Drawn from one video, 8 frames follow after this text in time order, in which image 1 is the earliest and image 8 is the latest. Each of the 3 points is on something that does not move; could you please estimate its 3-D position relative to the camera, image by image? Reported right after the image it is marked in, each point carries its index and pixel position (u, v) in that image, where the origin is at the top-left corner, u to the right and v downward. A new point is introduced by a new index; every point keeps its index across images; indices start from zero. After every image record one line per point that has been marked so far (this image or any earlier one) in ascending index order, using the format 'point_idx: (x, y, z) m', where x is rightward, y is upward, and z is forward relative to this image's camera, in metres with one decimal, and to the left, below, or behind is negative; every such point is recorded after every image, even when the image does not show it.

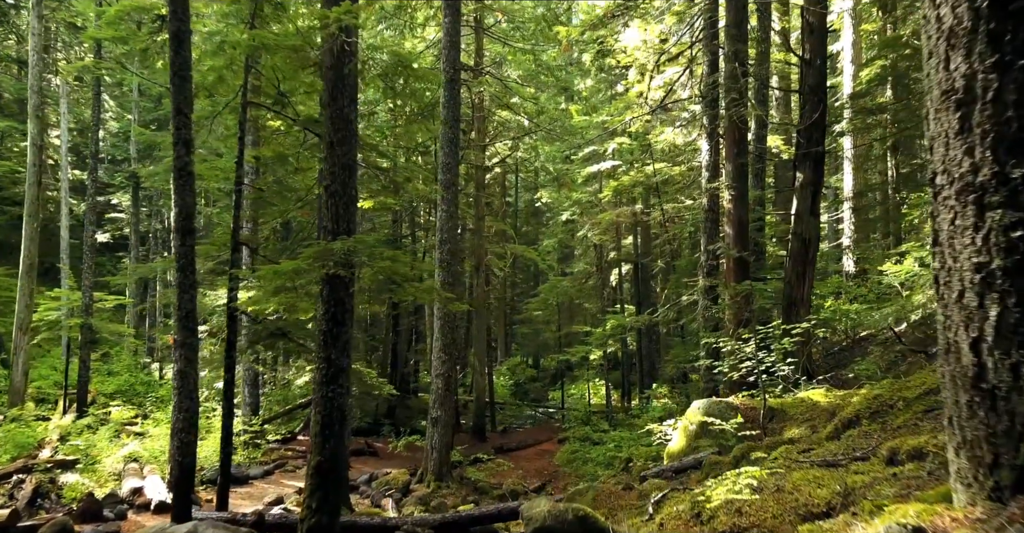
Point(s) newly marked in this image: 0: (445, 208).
0: (-1.4, +1.2, +17.4) m
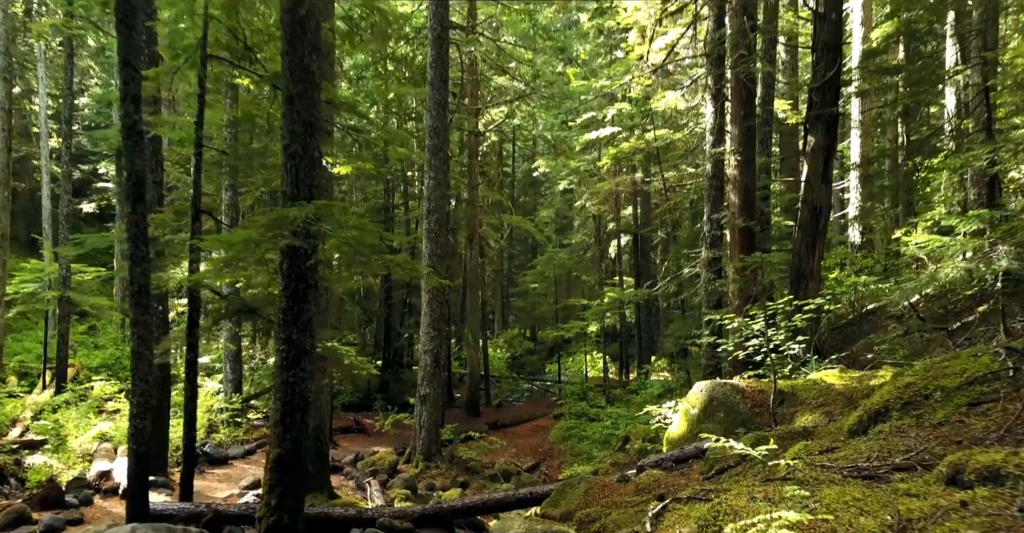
0: (-1.6, +1.8, +16.5) m
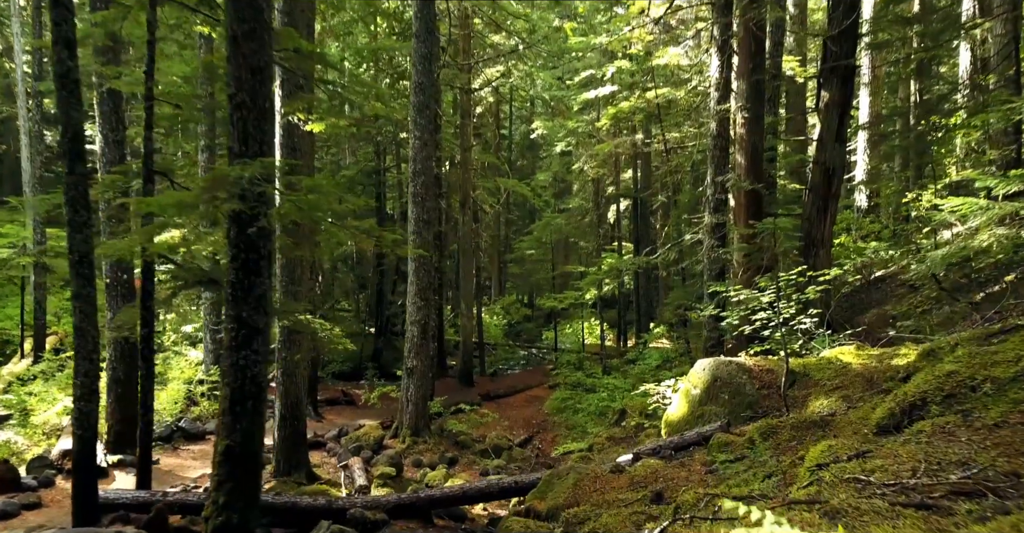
0: (-1.7, +2.4, +15.5) m
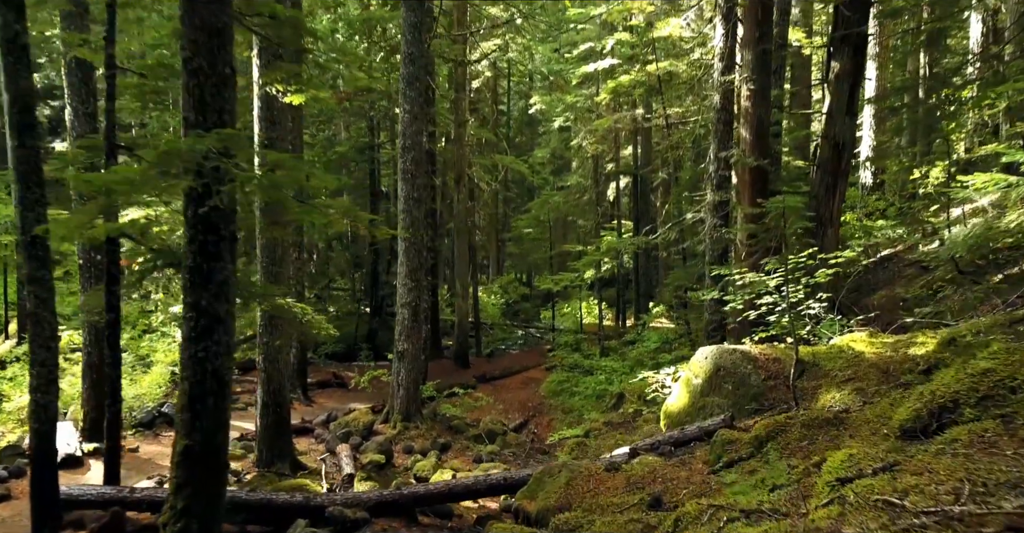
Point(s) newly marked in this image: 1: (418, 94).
0: (-1.8, +2.8, +14.9) m
1: (-1.7, +3.1, +14.8) m
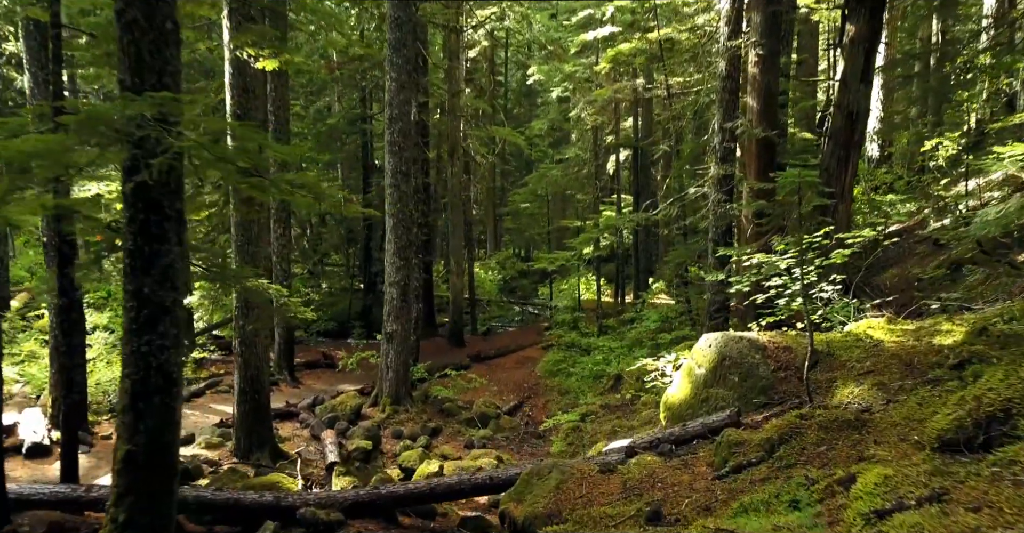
0: (-1.9, +3.2, +14.1) m
1: (-1.8, +3.4, +14.0) m
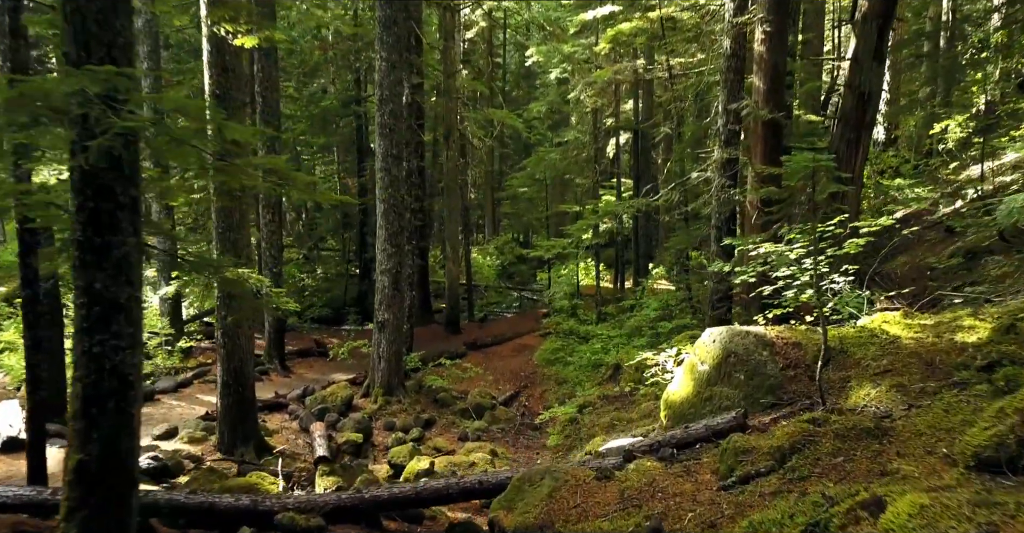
0: (-2.0, +3.4, +13.6) m
1: (-1.8, +3.7, +13.5) m
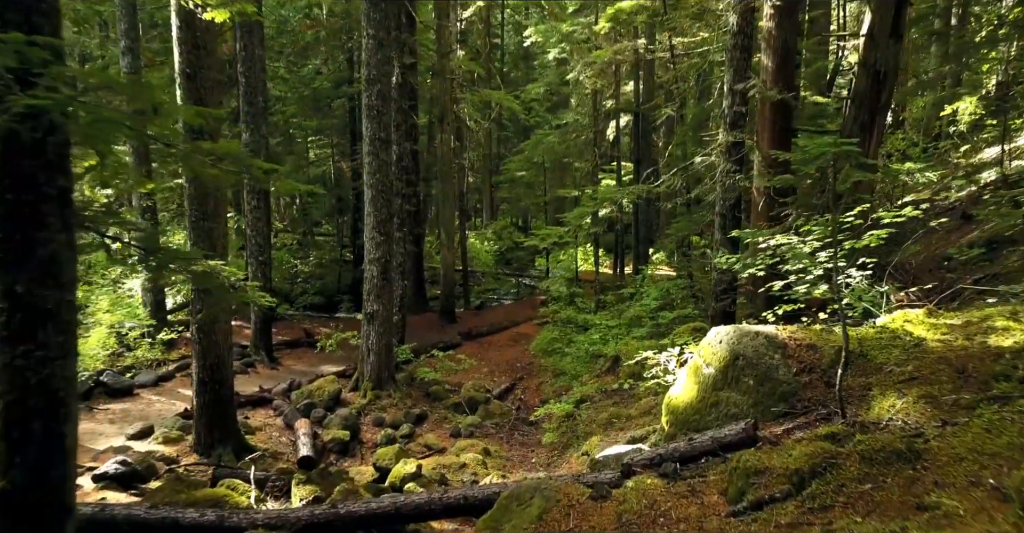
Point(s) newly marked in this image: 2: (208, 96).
0: (-2.1, +3.6, +12.9) m
1: (-1.9, +3.8, +12.8) m
2: (-3.4, +1.9, +9.3) m
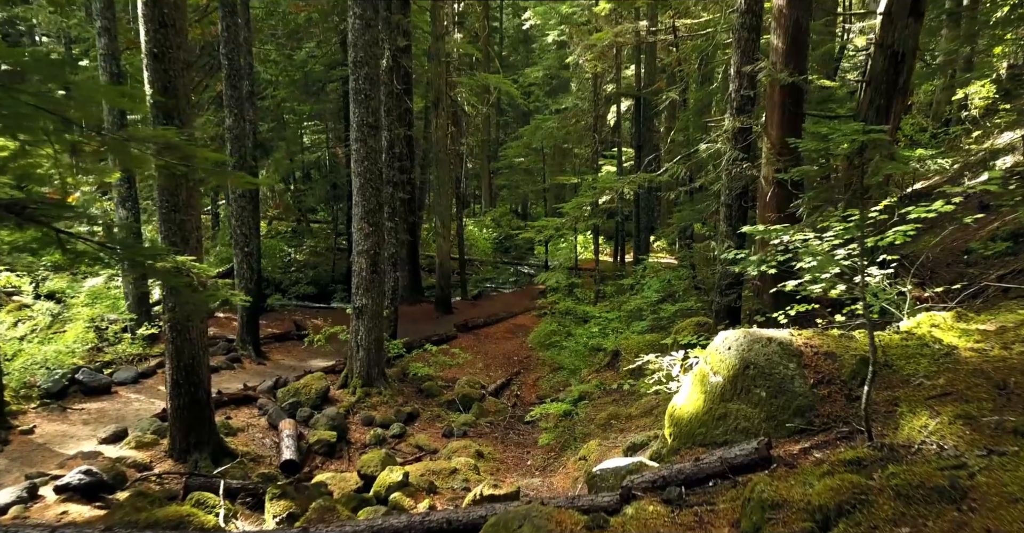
0: (-2.2, +3.7, +12.3) m
1: (-2.0, +3.9, +12.2) m
2: (-3.5, +1.9, +8.7) m
